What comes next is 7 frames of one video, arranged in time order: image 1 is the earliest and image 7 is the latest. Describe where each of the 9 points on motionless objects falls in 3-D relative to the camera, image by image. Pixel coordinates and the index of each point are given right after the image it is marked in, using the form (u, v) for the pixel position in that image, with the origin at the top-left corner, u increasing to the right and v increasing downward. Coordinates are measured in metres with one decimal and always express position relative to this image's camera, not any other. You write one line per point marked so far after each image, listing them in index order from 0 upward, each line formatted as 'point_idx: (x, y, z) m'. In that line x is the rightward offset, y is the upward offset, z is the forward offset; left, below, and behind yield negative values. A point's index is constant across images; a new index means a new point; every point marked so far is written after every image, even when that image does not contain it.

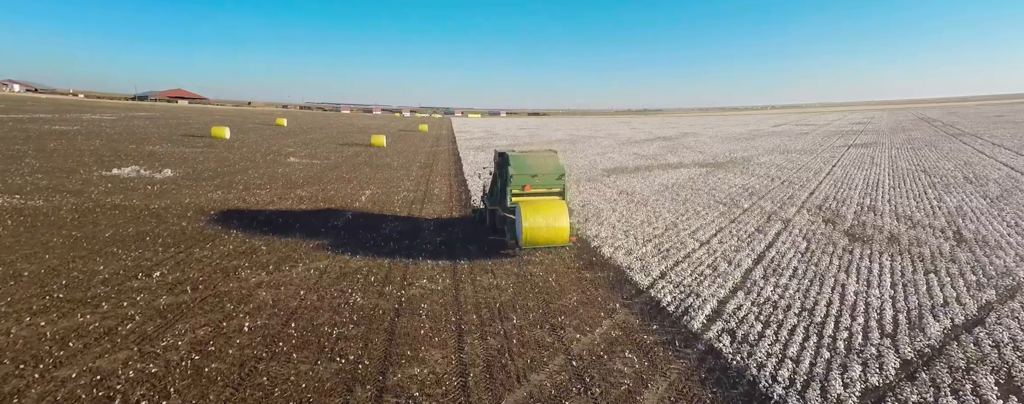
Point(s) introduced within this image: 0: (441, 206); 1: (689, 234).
0: (-2.3, -0.2, +14.4) m
1: (+4.2, -0.8, +10.6) m
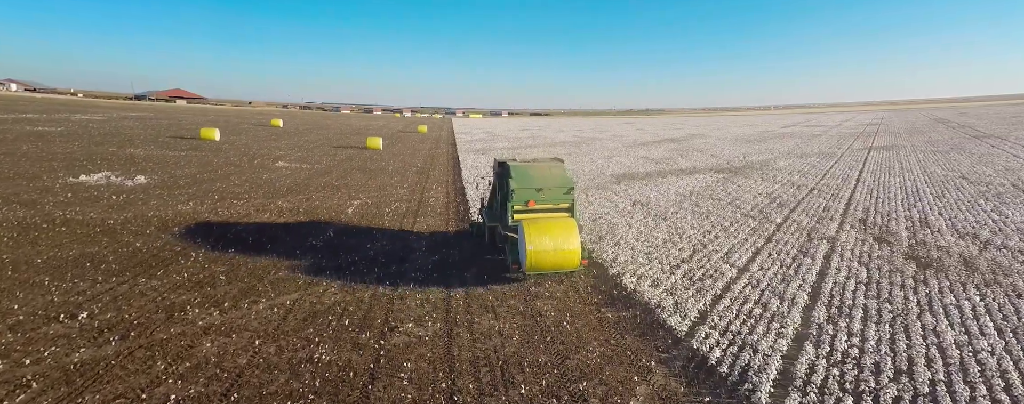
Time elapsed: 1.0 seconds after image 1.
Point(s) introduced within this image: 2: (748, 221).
0: (-2.2, -0.5, +12.9) m
1: (+4.3, -1.1, +9.2) m
2: (+6.3, -0.5, +11.9) m
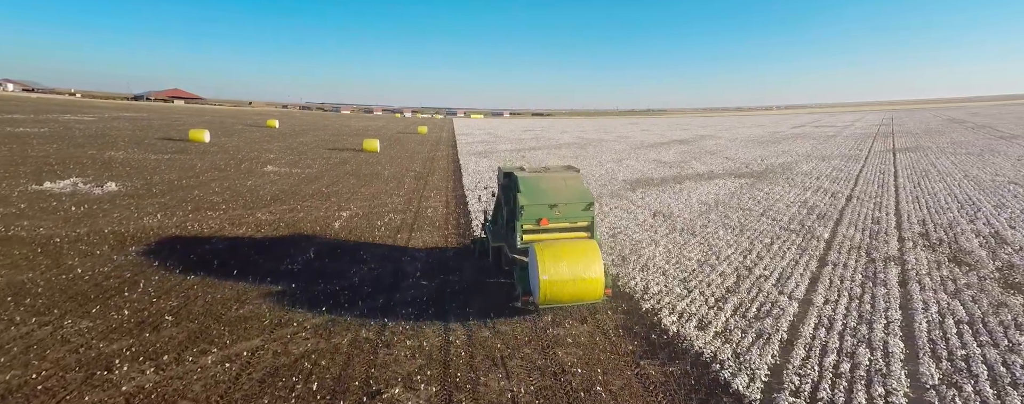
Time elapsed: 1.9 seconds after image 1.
0: (-2.0, -0.8, +11.4) m
1: (+4.5, -1.4, +7.7) m
2: (+6.5, -0.8, +10.4) m
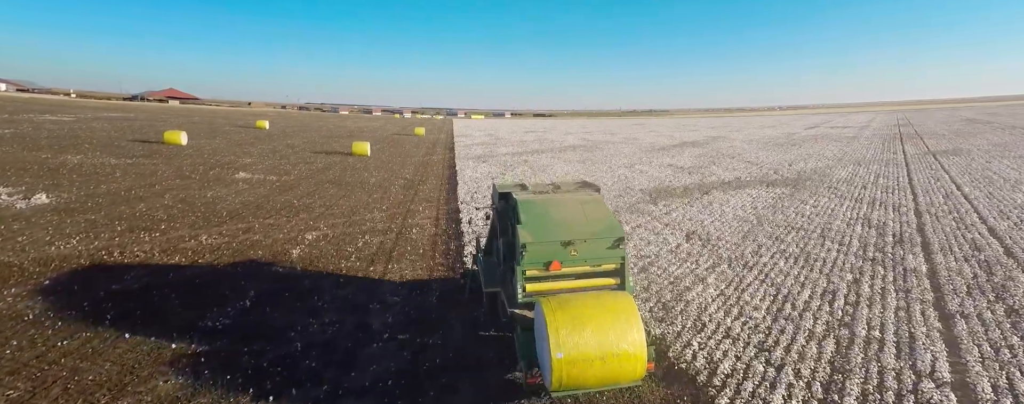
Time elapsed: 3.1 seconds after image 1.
0: (-1.9, -1.3, +9.1) m
1: (+4.6, -1.9, +5.3) m
2: (+6.6, -1.3, +8.1) m
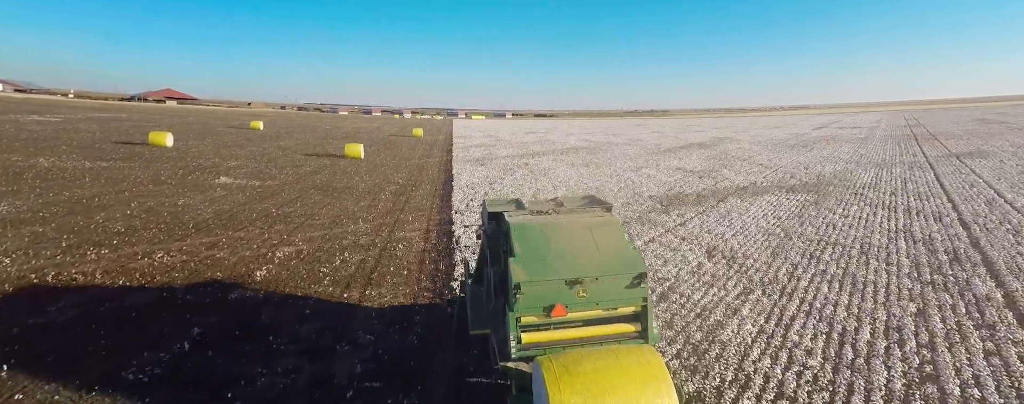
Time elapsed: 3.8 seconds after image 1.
0: (-2.0, -1.5, +7.8) m
1: (+4.5, -2.1, +4.0) m
2: (+6.5, -1.5, +6.8) m
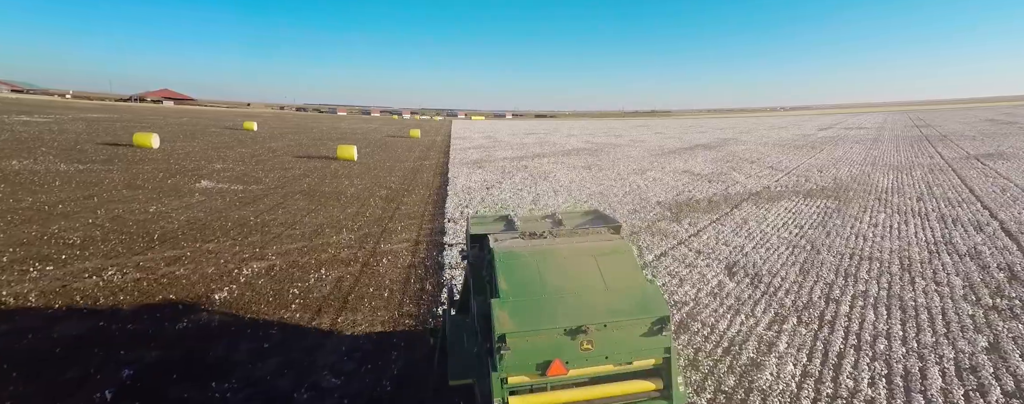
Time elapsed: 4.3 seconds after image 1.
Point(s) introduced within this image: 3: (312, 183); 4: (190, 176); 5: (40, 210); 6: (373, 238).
0: (-2.0, -1.7, +6.8) m
1: (+4.5, -2.3, +3.0) m
2: (+6.5, -1.7, +5.8) m
3: (-8.0, +0.8, +18.0) m
4: (-13.0, +1.1, +18.1) m
5: (-12.4, -0.2, +11.8) m
6: (-3.3, -0.8, +10.7) m
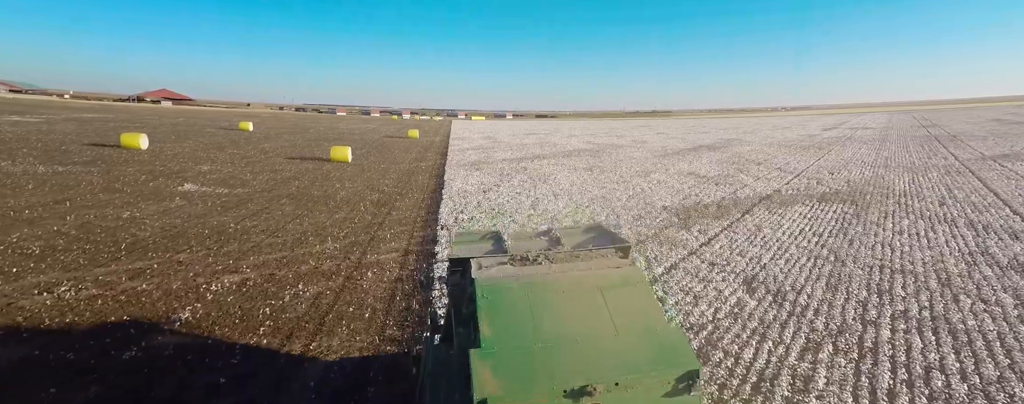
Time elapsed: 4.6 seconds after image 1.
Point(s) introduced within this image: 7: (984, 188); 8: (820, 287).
0: (-2.1, -1.9, +6.0) m
1: (+4.4, -2.4, +2.2) m
2: (+6.4, -1.8, +5.0) m
3: (-8.0, +0.6, +17.2) m
4: (-13.0, +0.9, +17.4) m
5: (-12.5, -0.4, +11.1) m
6: (-3.3, -1.0, +9.9) m
7: (+15.7, +0.4, +14.9) m
8: (+5.1, -1.4, +7.4) m
